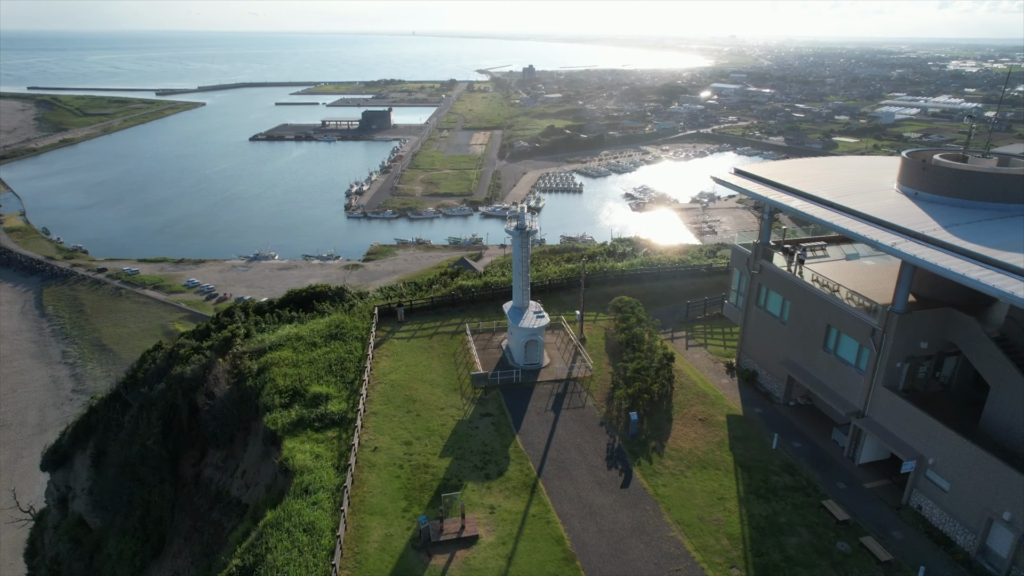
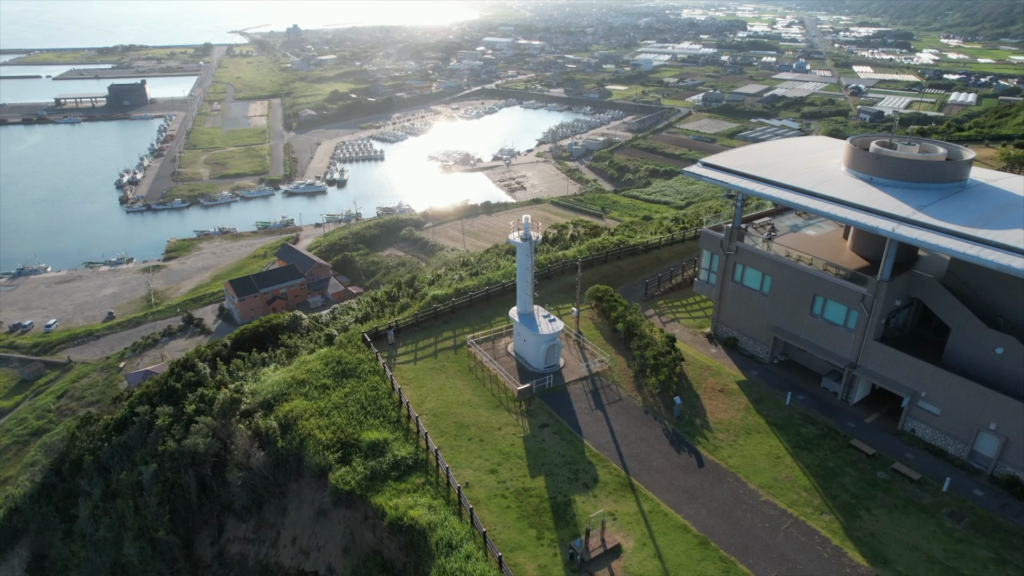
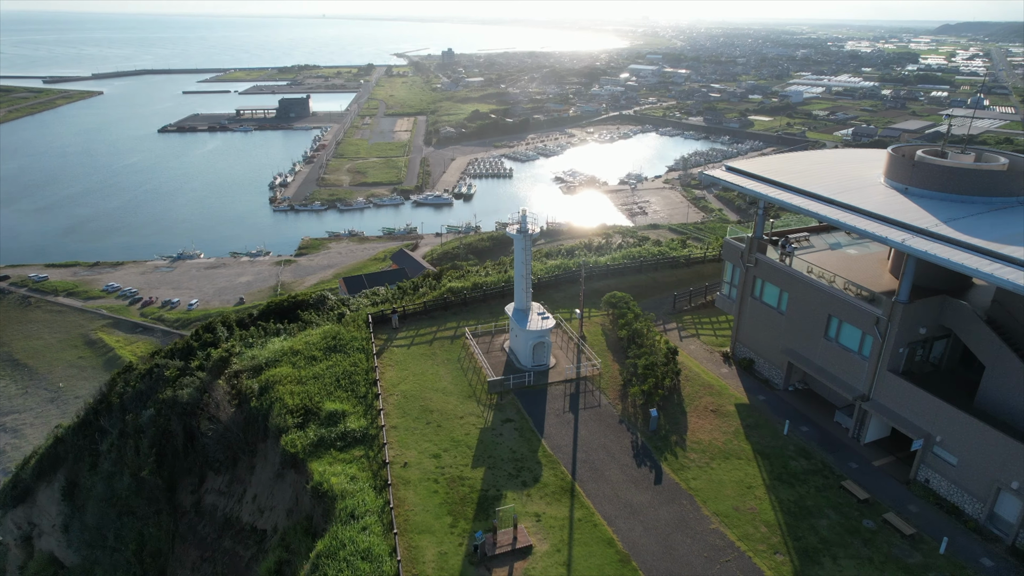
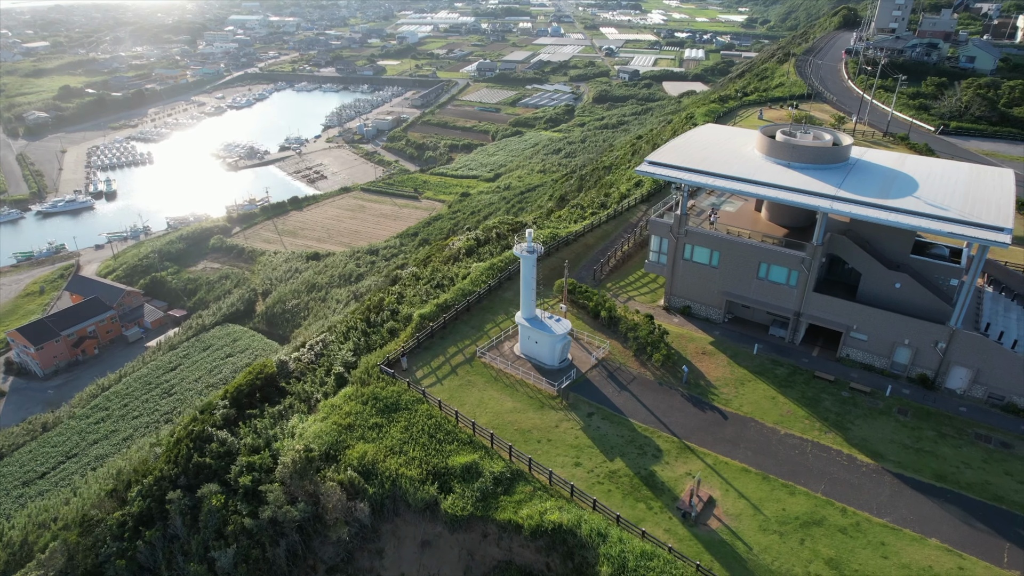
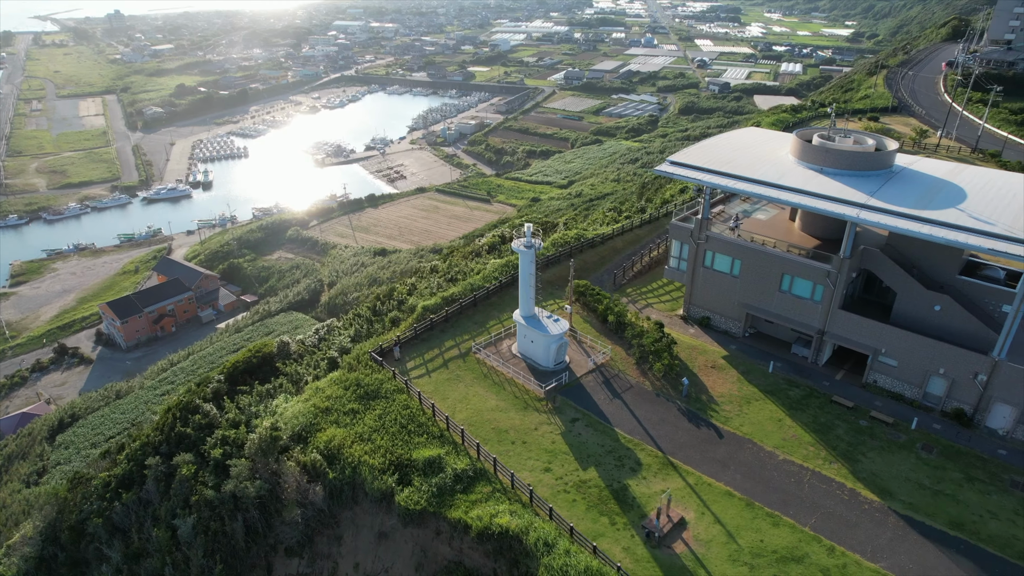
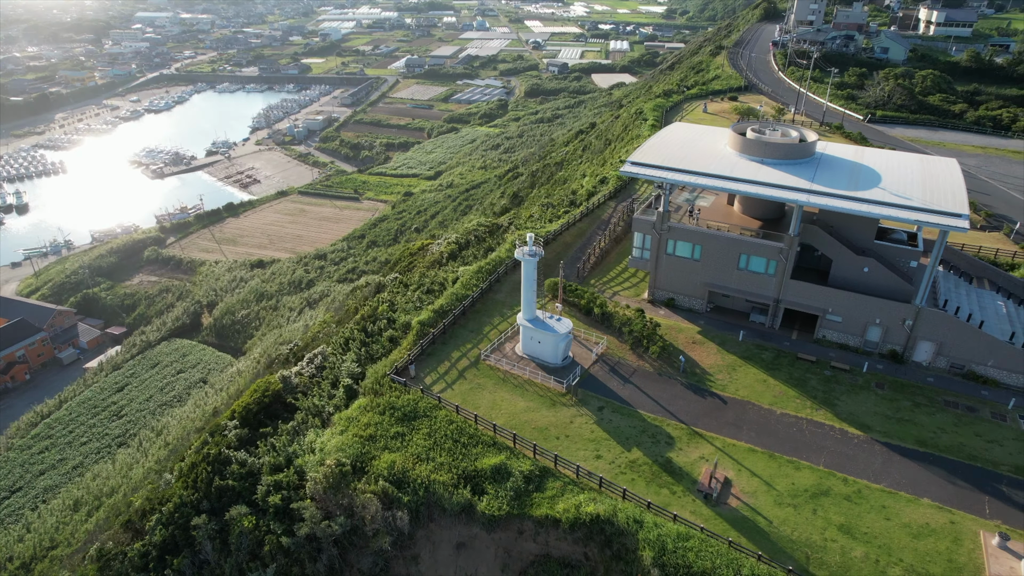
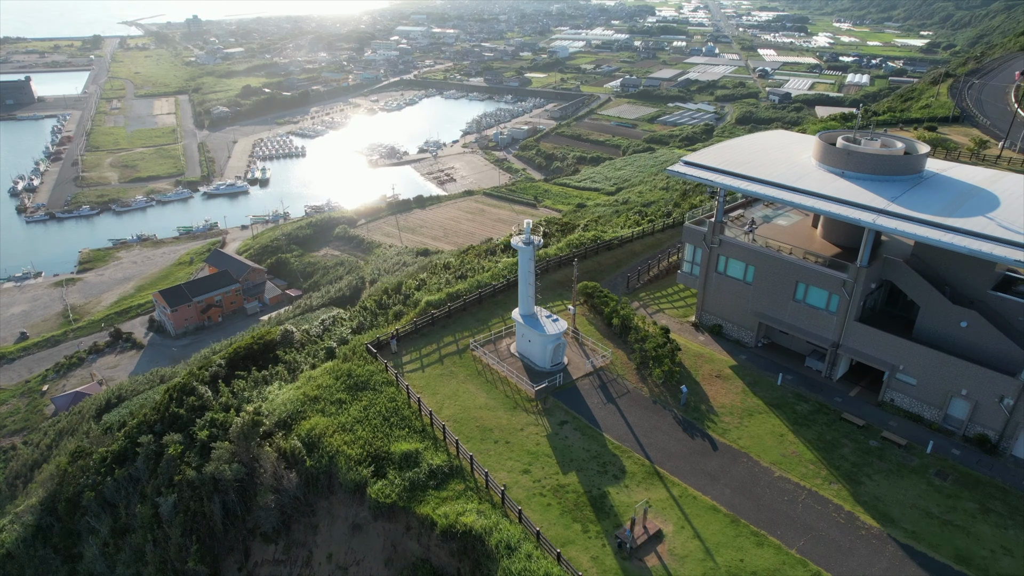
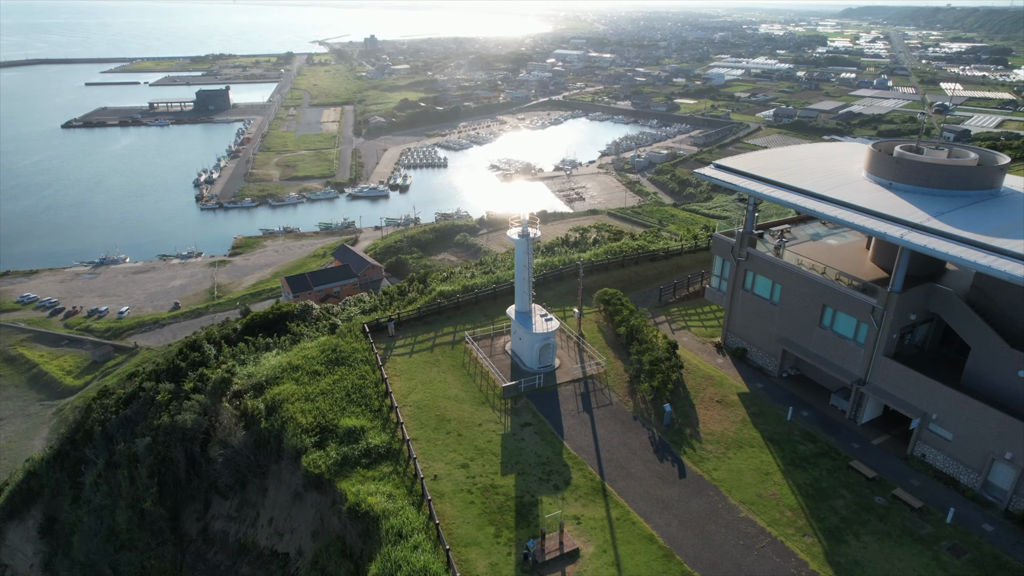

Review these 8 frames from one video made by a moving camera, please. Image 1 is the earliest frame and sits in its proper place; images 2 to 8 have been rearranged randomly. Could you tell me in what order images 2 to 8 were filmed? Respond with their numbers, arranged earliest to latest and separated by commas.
3, 8, 2, 7, 5, 4, 6
